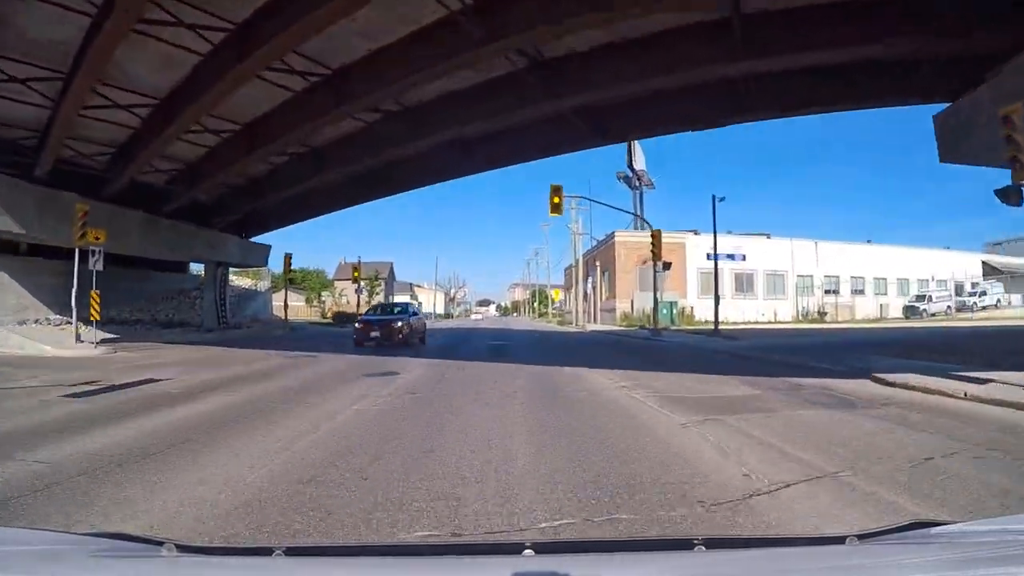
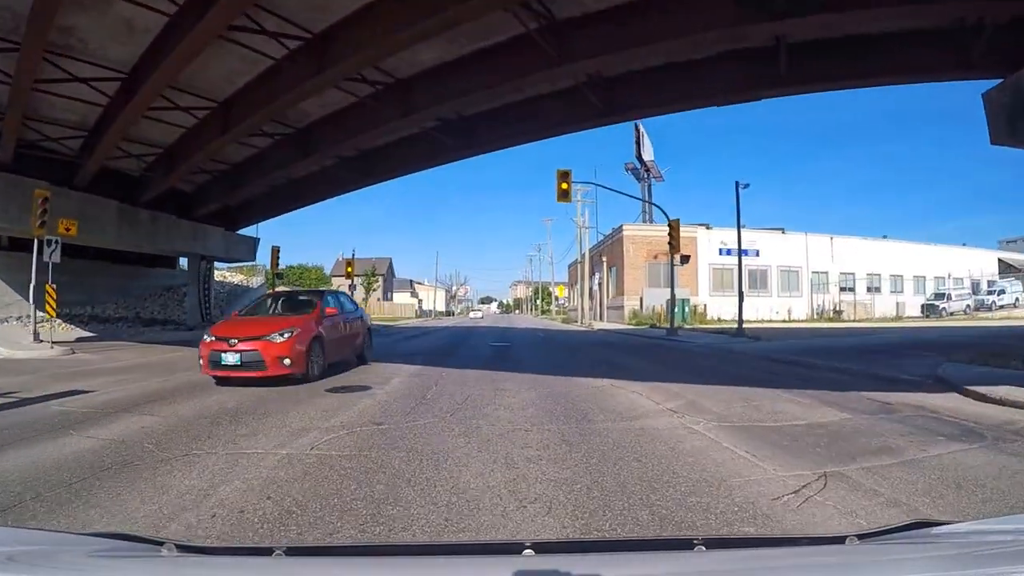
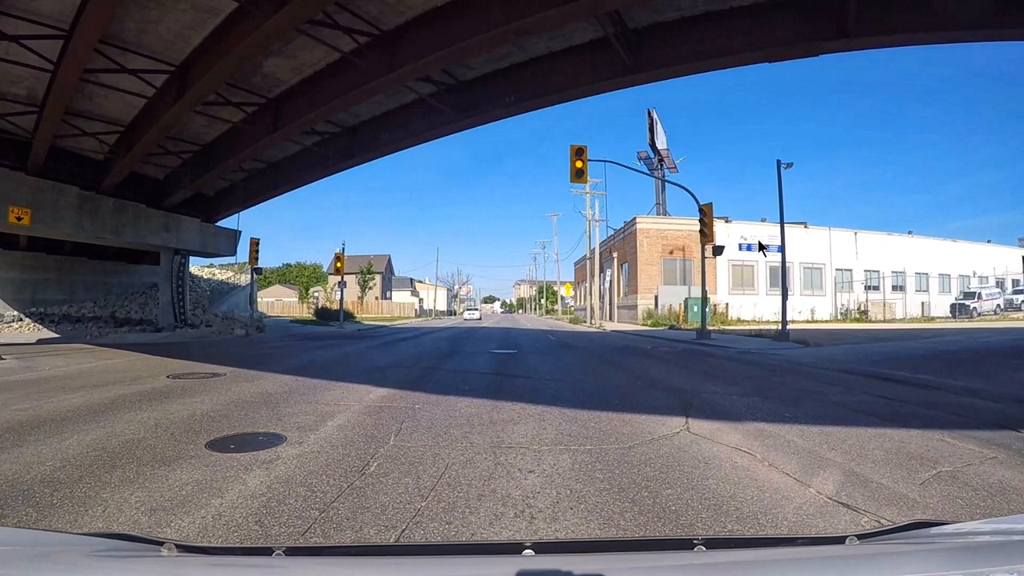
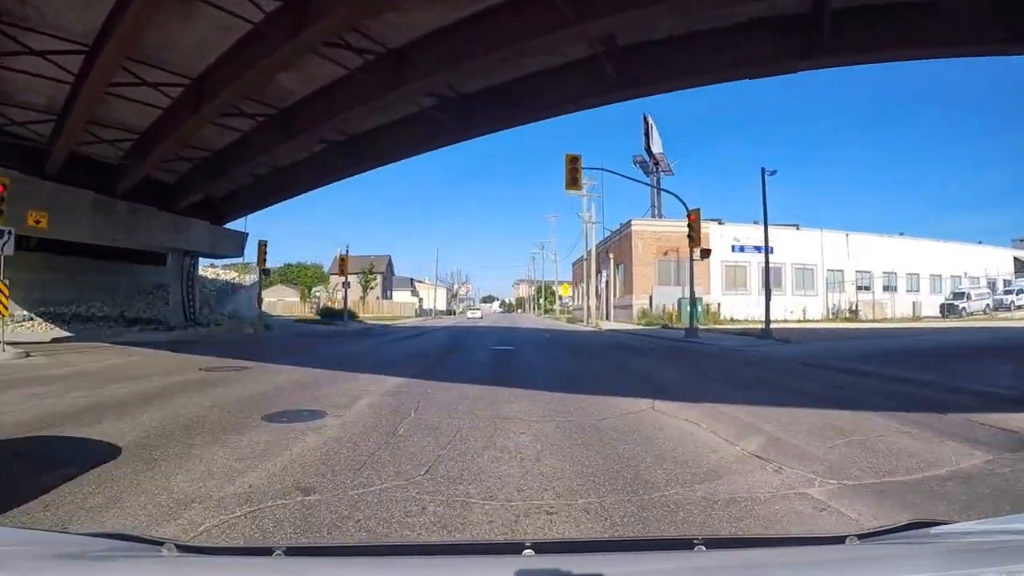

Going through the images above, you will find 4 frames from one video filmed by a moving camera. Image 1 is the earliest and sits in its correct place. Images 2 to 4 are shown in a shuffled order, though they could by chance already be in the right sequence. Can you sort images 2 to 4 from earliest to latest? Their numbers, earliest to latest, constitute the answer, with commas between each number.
2, 4, 3
